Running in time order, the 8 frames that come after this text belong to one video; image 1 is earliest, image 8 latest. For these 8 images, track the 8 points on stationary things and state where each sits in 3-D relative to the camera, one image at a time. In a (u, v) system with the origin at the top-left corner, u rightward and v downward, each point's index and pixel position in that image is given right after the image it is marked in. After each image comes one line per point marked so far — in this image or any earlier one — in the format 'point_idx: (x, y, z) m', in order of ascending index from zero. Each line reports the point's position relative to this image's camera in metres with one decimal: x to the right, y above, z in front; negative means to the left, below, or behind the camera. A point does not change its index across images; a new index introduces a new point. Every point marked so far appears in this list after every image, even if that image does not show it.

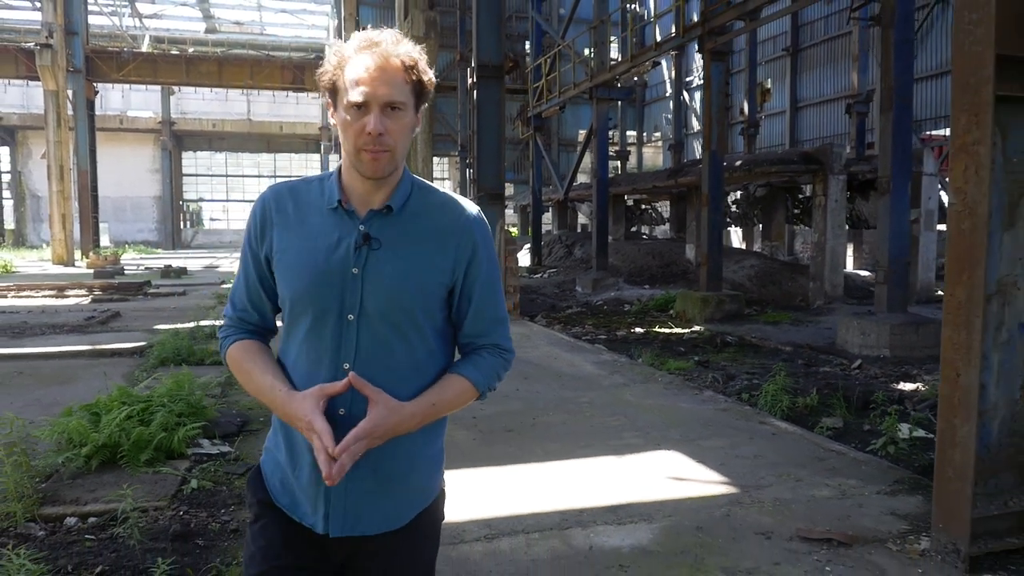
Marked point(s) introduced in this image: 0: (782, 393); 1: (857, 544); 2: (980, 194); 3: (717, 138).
0: (+2.1, -0.8, +6.0) m
1: (+1.5, -1.1, +3.3) m
2: (+1.9, +0.4, +3.0) m
3: (+3.2, +2.3, +11.7) m
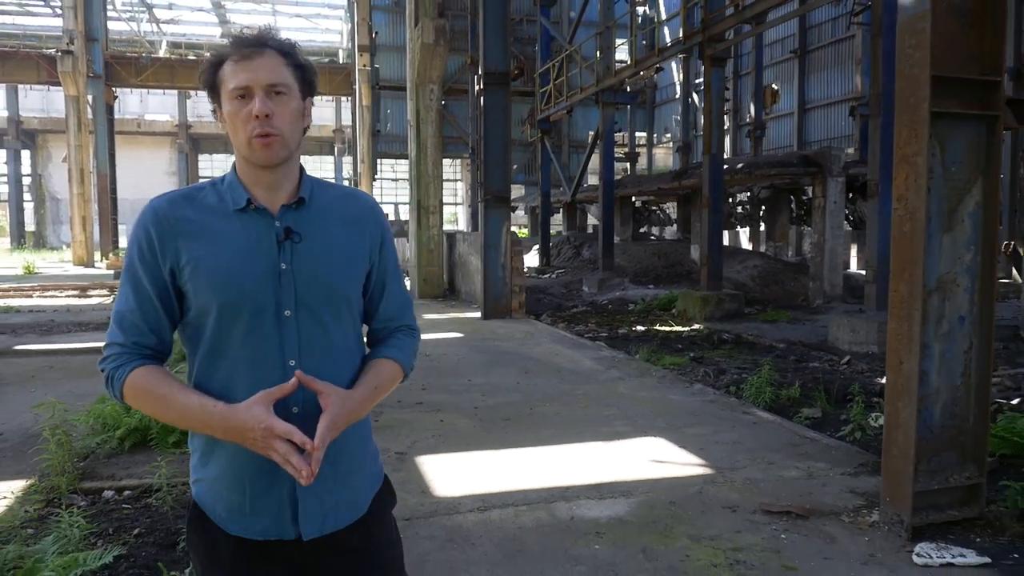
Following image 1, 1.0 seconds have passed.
0: (+2.1, -0.8, +6.3) m
1: (+1.5, -1.1, +3.7) m
2: (+1.8, +0.4, +3.4) m
3: (+3.2, +2.3, +12.0) m
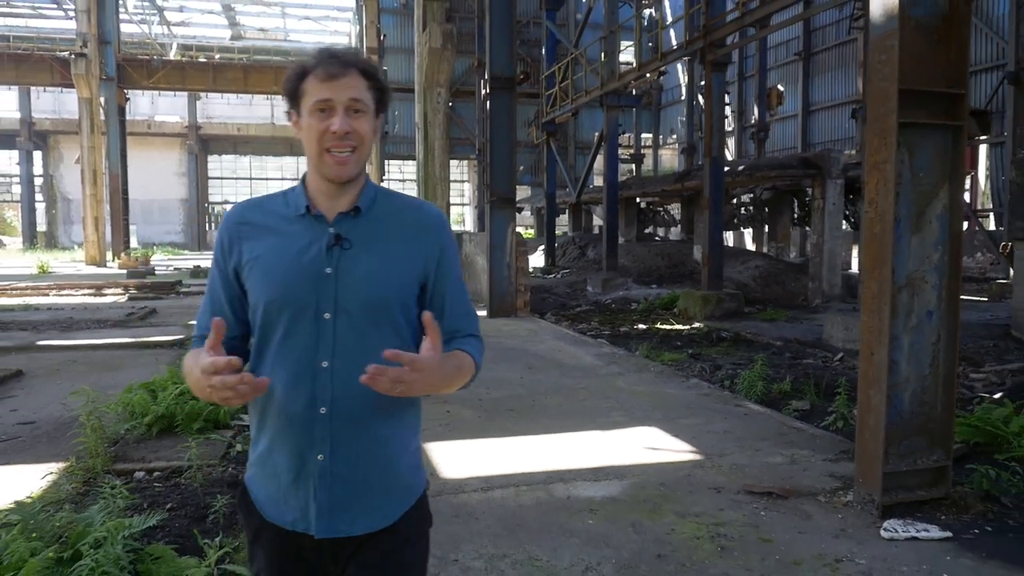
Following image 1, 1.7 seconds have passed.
0: (+2.2, -0.8, +6.6) m
1: (+1.5, -1.1, +3.9) m
2: (+1.8, +0.4, +3.7) m
3: (+3.3, +2.3, +12.3) m
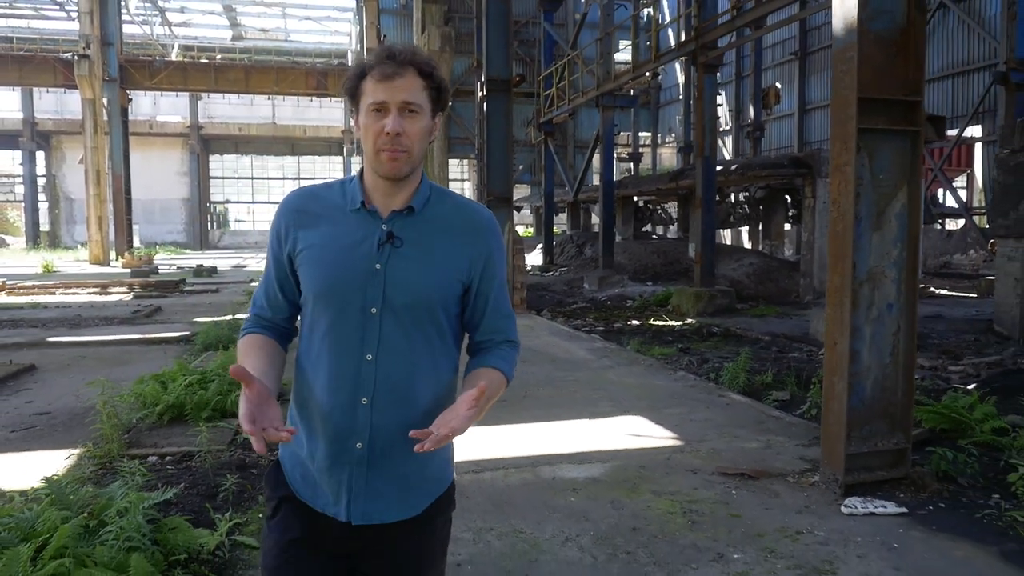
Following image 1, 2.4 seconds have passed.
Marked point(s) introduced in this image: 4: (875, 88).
0: (+2.1, -0.8, +6.9) m
1: (+1.4, -1.1, +4.2) m
2: (+1.8, +0.4, +3.9) m
3: (+3.3, +2.4, +12.5) m
4: (+1.9, +1.0, +3.9) m
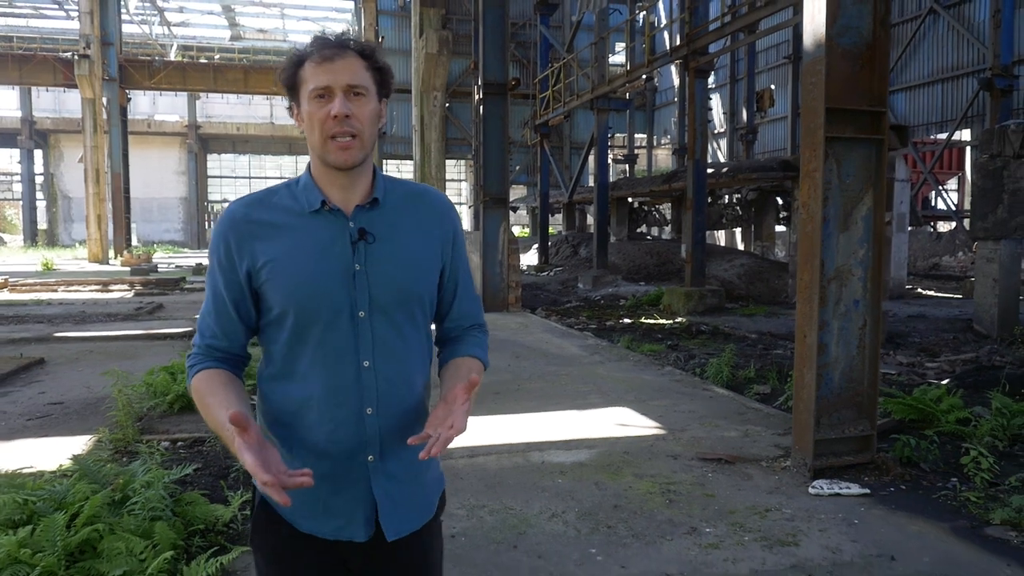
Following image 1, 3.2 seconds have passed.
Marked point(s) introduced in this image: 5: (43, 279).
0: (+2.1, -0.8, +7.2) m
1: (+1.4, -1.0, +4.5) m
2: (+1.7, +0.5, +4.2) m
3: (+3.2, +2.4, +12.9) m
4: (+1.9, +1.1, +4.2) m
5: (-11.7, +0.2, +18.9) m
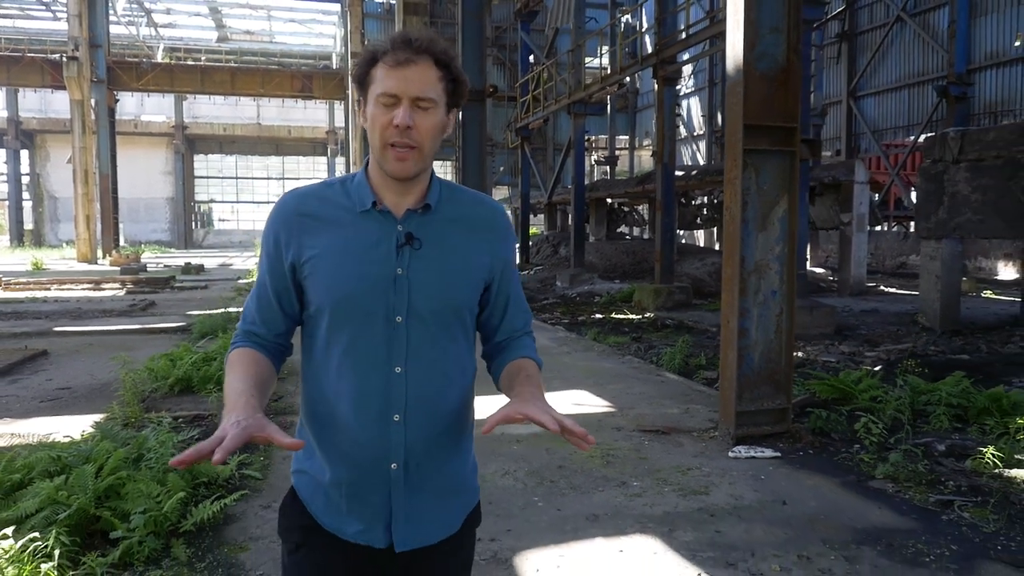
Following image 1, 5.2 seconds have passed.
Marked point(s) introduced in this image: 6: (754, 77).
0: (+1.8, -0.7, +7.9) m
1: (+1.1, -1.0, +5.2) m
2: (+1.5, +0.5, +4.9) m
3: (+2.8, +2.4, +13.5) m
4: (+1.6, +1.1, +4.9) m
5: (-12.2, +0.3, +19.3) m
6: (+1.6, +1.4, +4.9) m
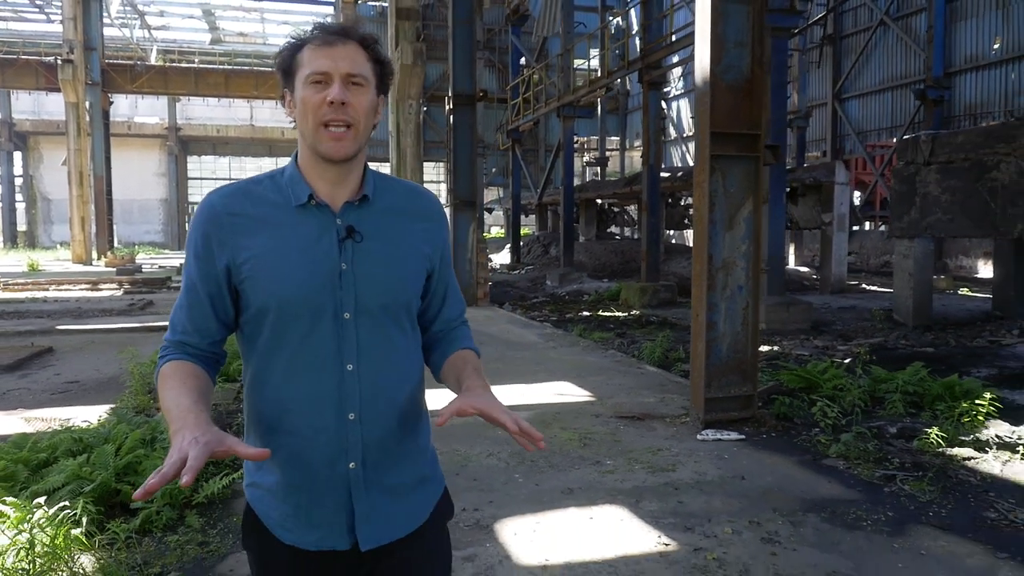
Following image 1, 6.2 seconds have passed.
0: (+1.6, -0.7, +8.2) m
1: (+1.0, -1.0, +5.6) m
2: (+1.4, +0.5, +5.3) m
3: (+2.6, +2.4, +13.9) m
4: (+1.5, +1.1, +5.3) m
5: (-12.4, +0.2, +19.6) m
6: (+1.4, +1.4, +5.3) m
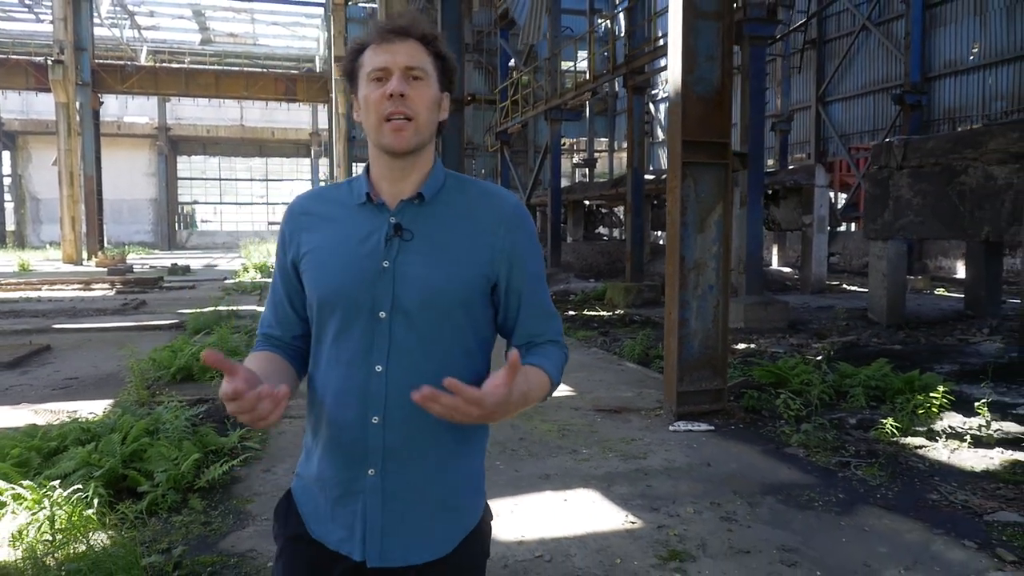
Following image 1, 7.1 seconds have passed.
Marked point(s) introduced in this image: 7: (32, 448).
0: (+1.5, -0.7, +8.6) m
1: (+0.9, -1.0, +5.9) m
2: (+1.2, +0.5, +5.6) m
3: (+2.4, +2.4, +14.3) m
4: (+1.4, +1.1, +5.6) m
5: (-12.7, +0.2, +19.7) m
6: (+1.3, +1.4, +5.6) m
7: (-2.6, -0.9, +4.1) m
